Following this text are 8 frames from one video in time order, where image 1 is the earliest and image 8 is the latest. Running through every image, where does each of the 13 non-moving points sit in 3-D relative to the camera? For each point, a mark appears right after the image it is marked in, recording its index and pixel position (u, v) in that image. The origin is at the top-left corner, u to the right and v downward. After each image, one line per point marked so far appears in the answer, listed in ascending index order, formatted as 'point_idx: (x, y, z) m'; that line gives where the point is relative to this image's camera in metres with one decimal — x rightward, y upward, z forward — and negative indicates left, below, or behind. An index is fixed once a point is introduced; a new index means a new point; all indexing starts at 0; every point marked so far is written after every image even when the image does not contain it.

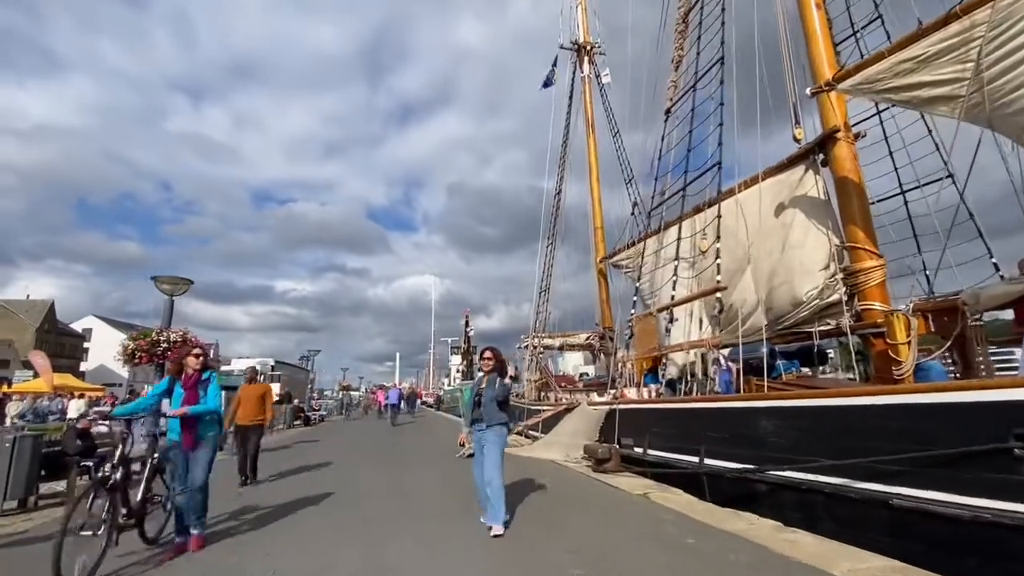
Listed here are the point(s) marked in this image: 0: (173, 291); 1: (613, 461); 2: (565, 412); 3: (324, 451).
0: (-9.9, -0.1, +13.8) m
1: (+1.9, -3.3, +8.9) m
2: (+1.4, -3.4, +12.9) m
3: (-6.9, -5.9, +17.5) m
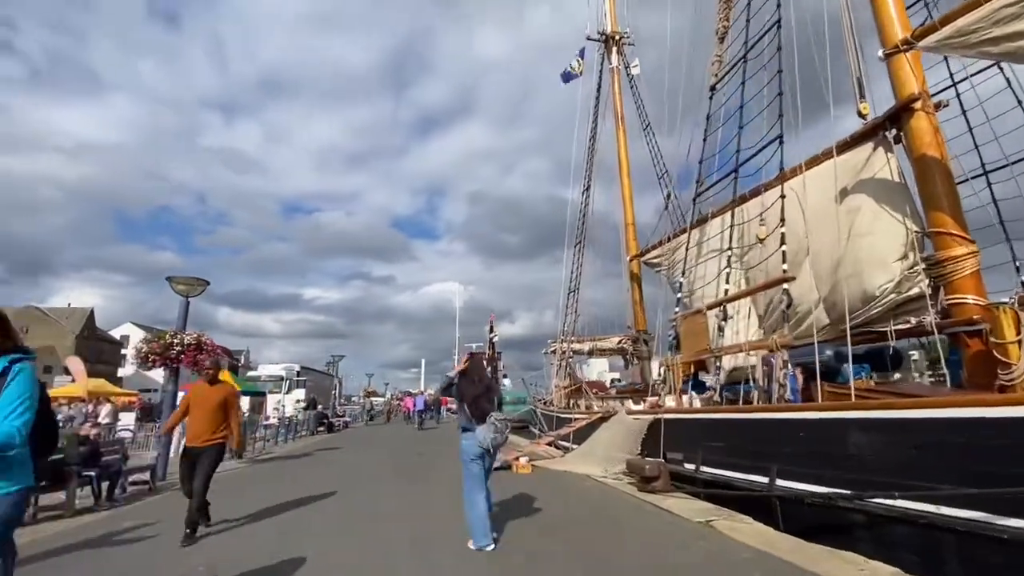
0: (-9.1, -0.1, +13.3) m
1: (+2.5, -3.2, +7.8) m
2: (+2.2, -3.3, +11.8) m
3: (-5.9, -6.0, +16.7) m
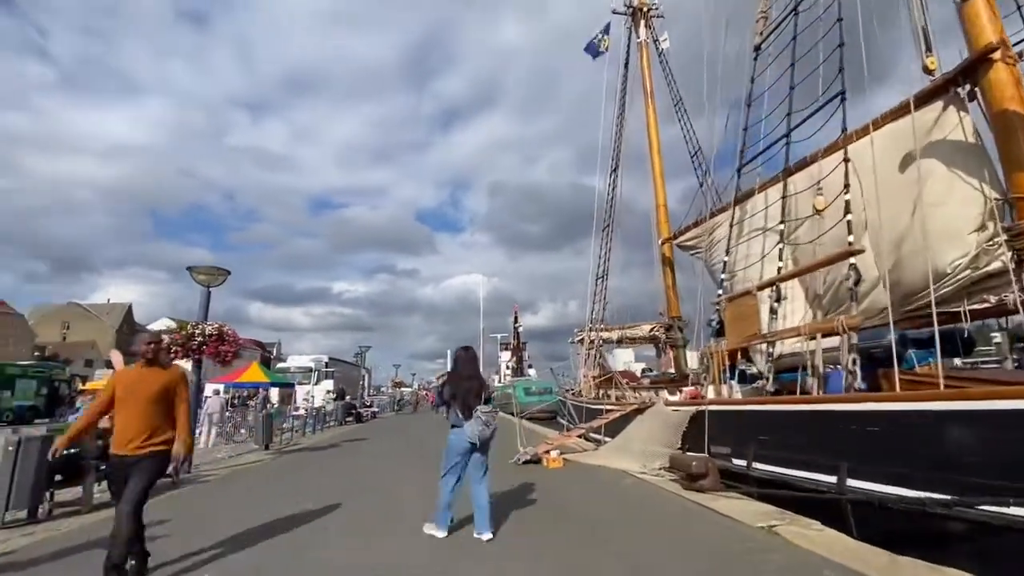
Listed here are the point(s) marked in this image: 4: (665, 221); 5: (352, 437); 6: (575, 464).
0: (-8.4, +0.2, +13.0) m
1: (+3.0, -2.8, +7.1) m
2: (+2.9, -2.9, +11.1) m
3: (-4.9, -5.6, +16.5) m
4: (+6.2, +2.7, +19.2) m
5: (-6.6, -6.2, +19.7) m
6: (+1.4, -3.9, +10.5) m
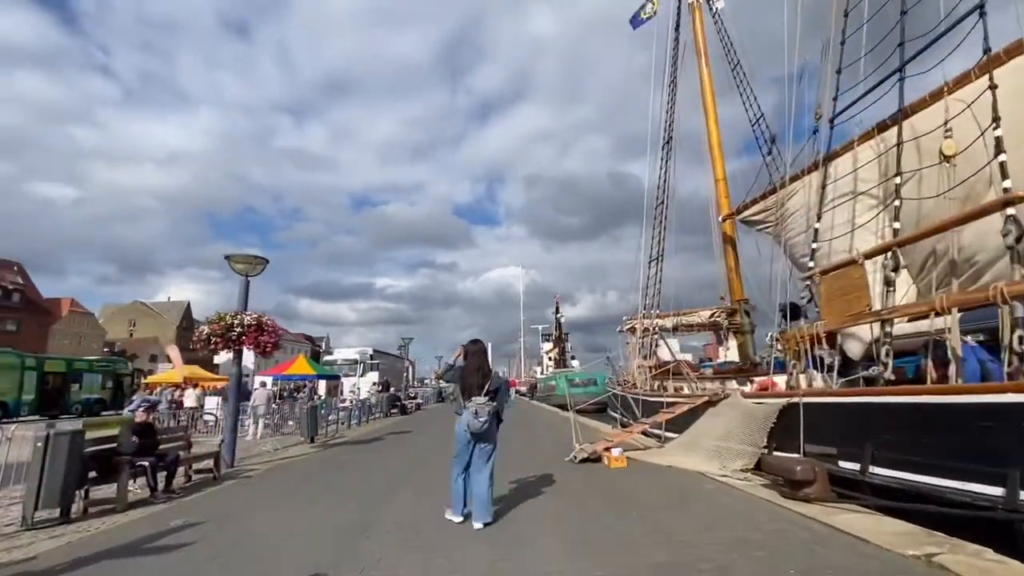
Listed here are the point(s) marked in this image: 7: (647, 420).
0: (-7.1, +0.5, +12.7) m
1: (+3.8, -2.4, +5.8) m
2: (+4.0, -2.5, +9.9) m
3: (-3.3, -5.2, +15.9) m
4: (+7.9, +3.4, +17.5) m
5: (-4.7, -5.8, +19.3) m
6: (+2.5, -3.4, +9.4) m
7: (+2.8, -2.8, +9.8) m
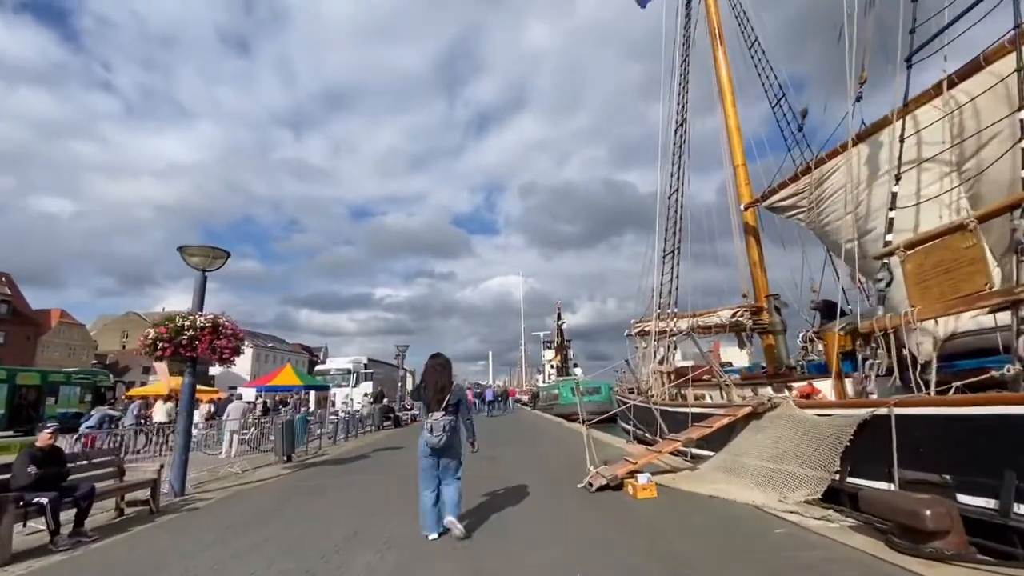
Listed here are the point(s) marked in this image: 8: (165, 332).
0: (-7.1, +0.5, +10.9) m
1: (+3.8, -2.1, +4.1) m
2: (+4.1, -2.2, +8.1) m
3: (-3.2, -5.2, +14.1) m
4: (+7.8, +3.5, +15.9) m
5: (-4.6, -5.8, +17.5) m
6: (+2.5, -3.2, +7.6) m
7: (+2.8, -2.5, +8.0) m
8: (-7.3, -0.9, +9.9) m
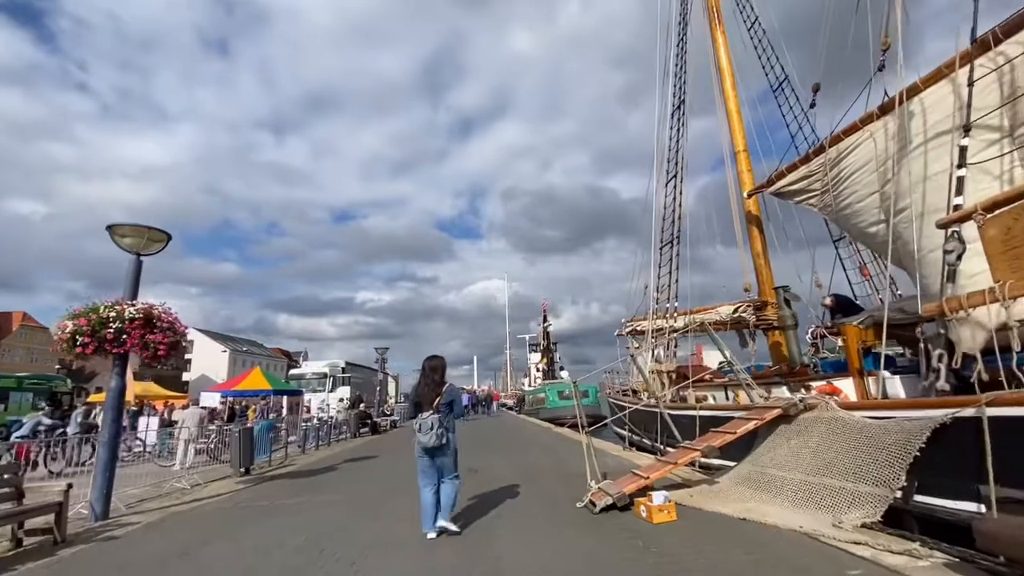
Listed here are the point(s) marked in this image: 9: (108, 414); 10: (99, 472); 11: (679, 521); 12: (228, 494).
0: (-7.4, +0.8, +9.4) m
1: (+3.7, -1.8, +2.9) m
2: (+3.9, -2.0, +6.9) m
3: (-3.6, -4.9, +12.6) m
4: (+7.4, +3.7, +14.9) m
5: (-5.2, -5.6, +15.9) m
6: (+2.4, -2.9, +6.3) m
7: (+2.6, -2.3, +6.8) m
8: (-7.5, -0.6, +8.4) m
9: (-7.4, -2.3, +8.7) m
10: (-7.4, -3.3, +8.4) m
11: (+2.1, -2.8, +5.8) m
12: (-6.3, -4.6, +10.4) m
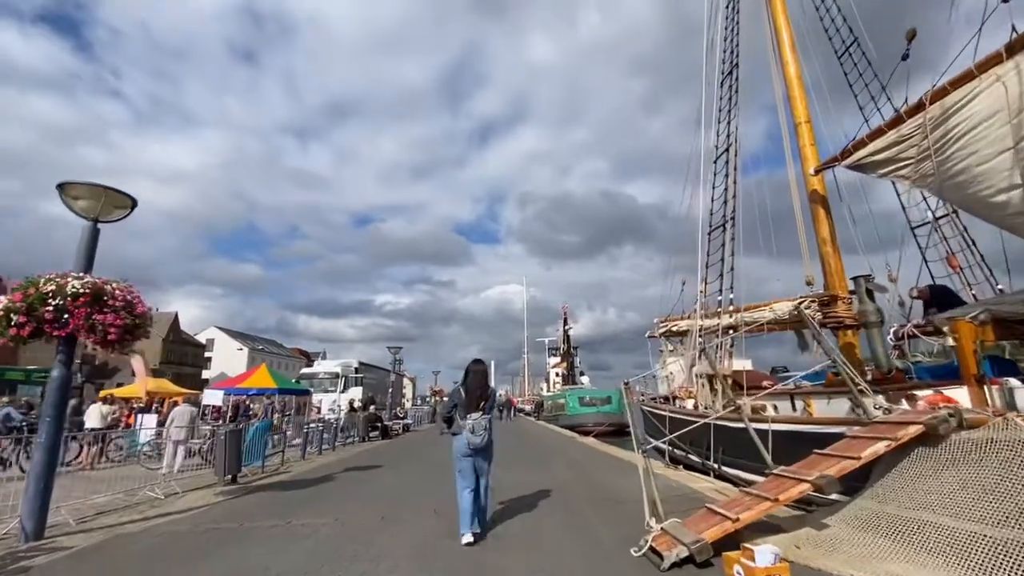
0: (-6.9, +1.2, +7.9) m
1: (+3.9, -1.5, +1.0) m
2: (+4.2, -1.6, +5.0) m
3: (-3.1, -4.6, +10.9) m
4: (+8.1, +3.9, +12.8) m
5: (-4.5, -5.3, +14.3) m
6: (+2.7, -2.6, +4.5) m
7: (+3.0, -1.9, +4.9) m
8: (-7.1, -0.2, +6.9) m
9: (-7.0, -1.8, +7.2) m
10: (-7.0, -2.8, +6.9) m
11: (+2.3, -2.5, +3.9) m
12: (-5.8, -4.1, +8.8) m
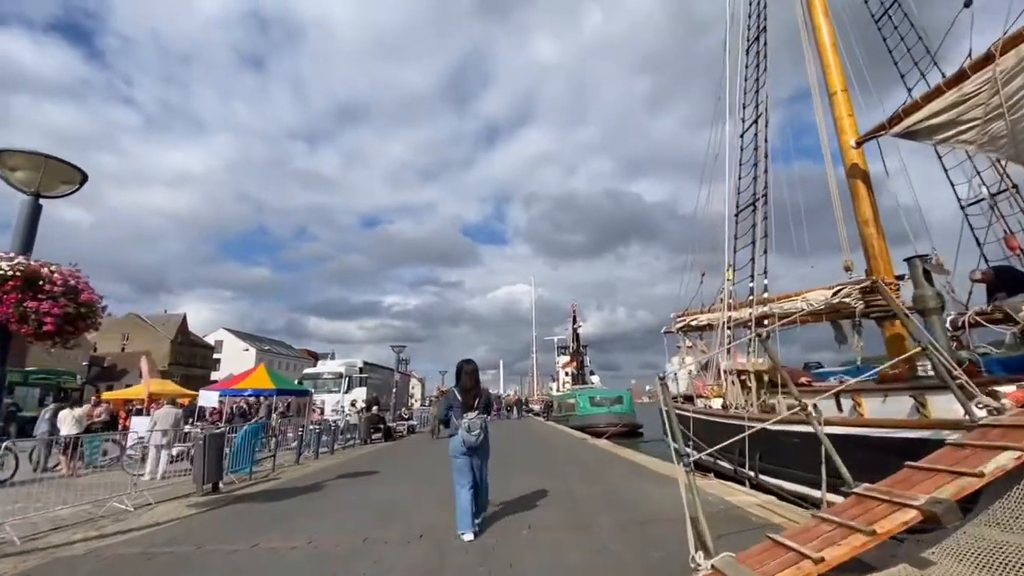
0: (-6.8, +1.5, +6.9) m
1: (+3.9, -1.2, -0.2) m
2: (+4.2, -1.3, +3.8) m
3: (-2.9, -4.3, +9.8) m
4: (+8.2, +4.3, +11.6) m
5: (-4.3, -5.0, +13.2) m
6: (+2.7, -2.3, +3.3) m
7: (+3.0, -1.6, +3.7) m
8: (-7.0, 0.0, +5.9) m
9: (-6.9, -1.6, +6.2) m
10: (-6.9, -2.6, +5.9) m
11: (+2.4, -2.2, +2.8) m
12: (-5.7, -3.9, +7.8) m
